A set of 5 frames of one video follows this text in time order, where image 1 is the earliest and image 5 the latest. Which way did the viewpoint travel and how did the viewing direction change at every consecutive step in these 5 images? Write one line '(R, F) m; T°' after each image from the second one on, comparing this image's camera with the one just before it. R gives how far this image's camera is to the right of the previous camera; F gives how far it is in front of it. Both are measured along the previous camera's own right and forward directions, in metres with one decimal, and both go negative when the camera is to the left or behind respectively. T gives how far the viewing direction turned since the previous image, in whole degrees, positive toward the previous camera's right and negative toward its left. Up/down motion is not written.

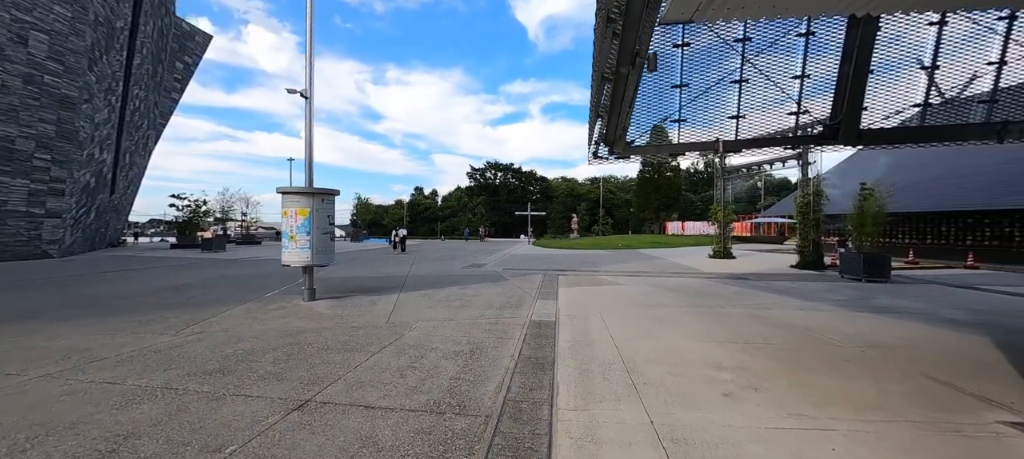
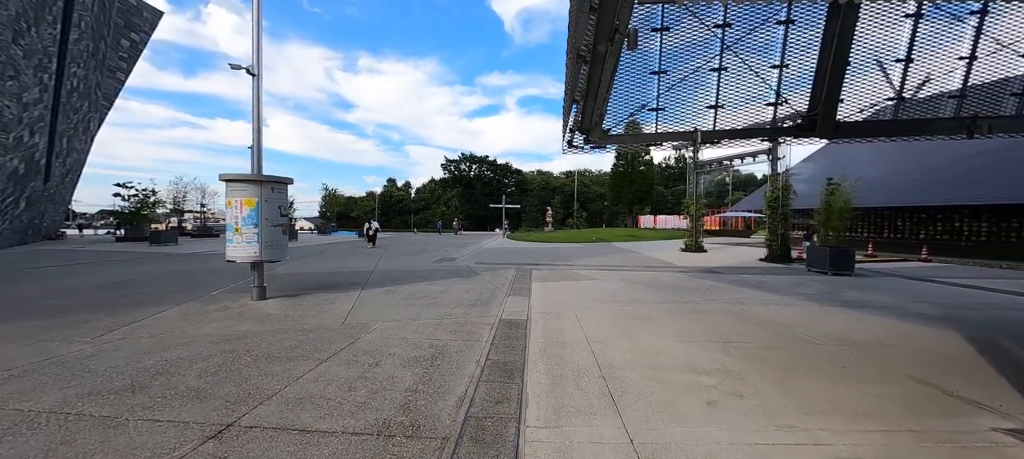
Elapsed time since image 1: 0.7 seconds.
(+0.1, +0.5) m; +4°
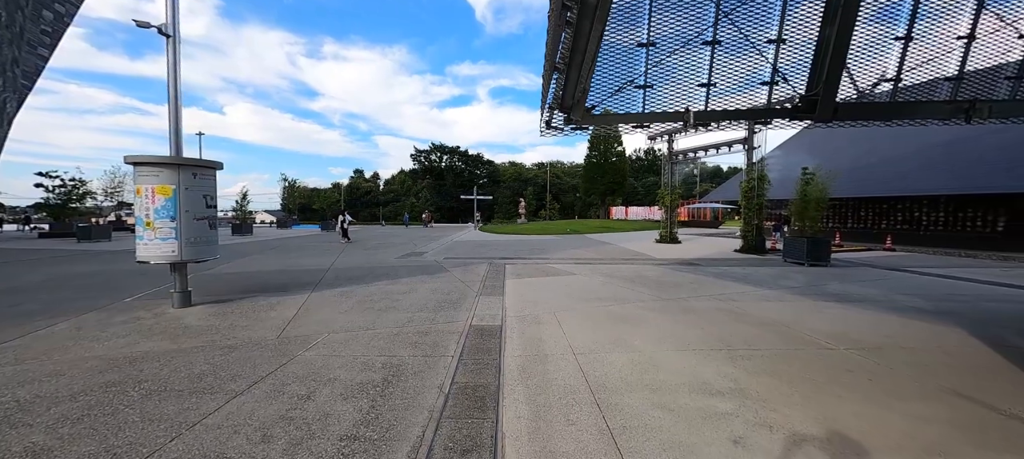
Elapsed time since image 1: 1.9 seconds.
(0.0, +0.8) m; +5°
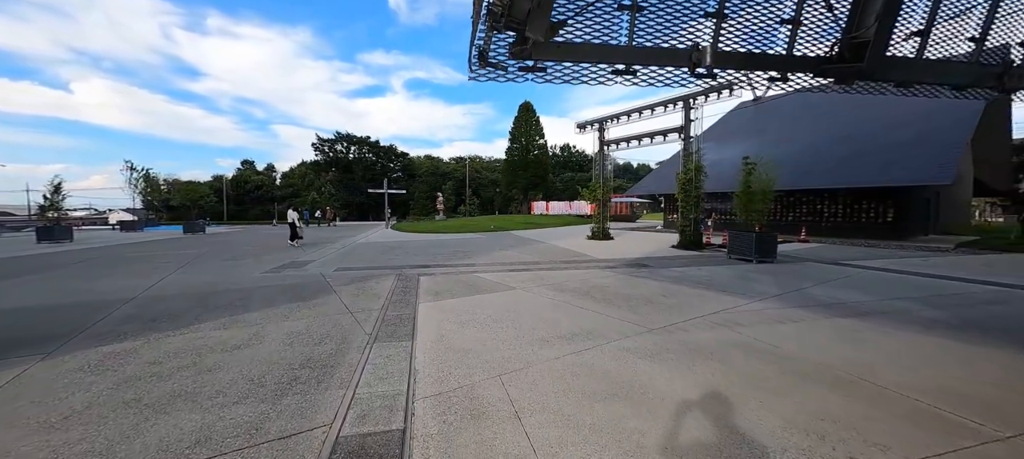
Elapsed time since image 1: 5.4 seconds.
(+0.1, +2.4) m; +14°
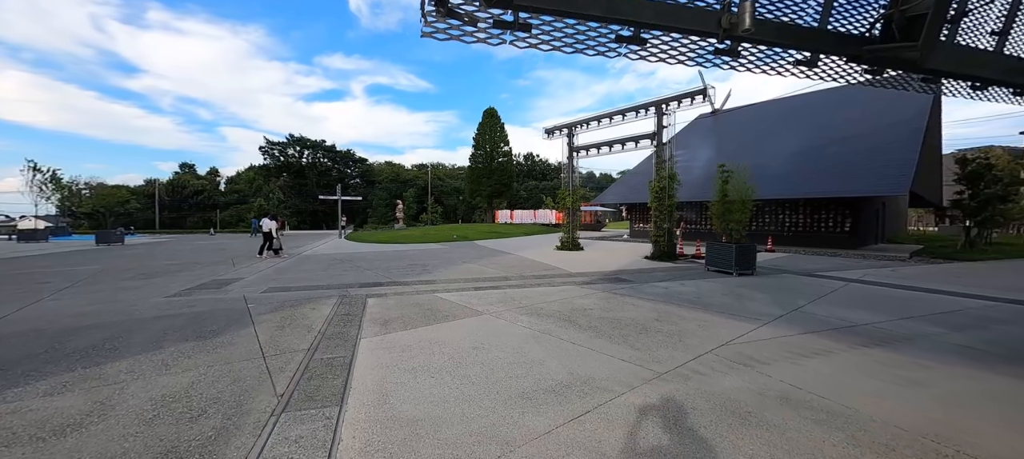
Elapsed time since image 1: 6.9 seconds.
(-0.1, +1.1) m; +6°
